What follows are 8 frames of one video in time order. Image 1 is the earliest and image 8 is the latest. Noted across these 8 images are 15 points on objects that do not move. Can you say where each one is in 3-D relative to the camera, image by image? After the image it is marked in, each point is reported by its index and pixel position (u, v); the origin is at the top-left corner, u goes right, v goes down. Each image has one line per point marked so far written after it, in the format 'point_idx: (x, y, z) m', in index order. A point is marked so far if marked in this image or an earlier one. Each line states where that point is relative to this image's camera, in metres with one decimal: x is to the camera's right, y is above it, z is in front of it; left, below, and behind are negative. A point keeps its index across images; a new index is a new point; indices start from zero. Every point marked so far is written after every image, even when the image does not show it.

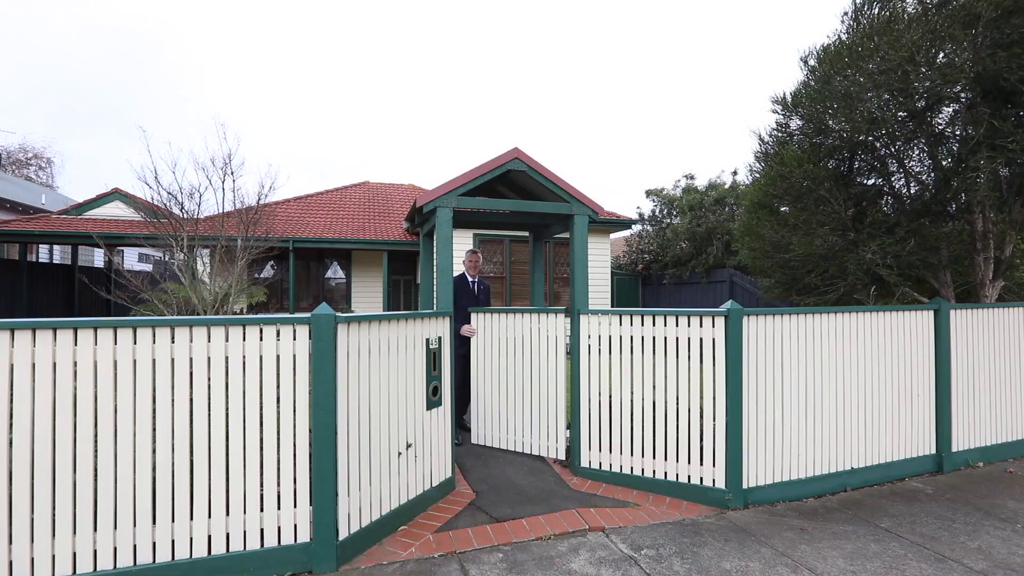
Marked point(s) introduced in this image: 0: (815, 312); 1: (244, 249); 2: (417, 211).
0: (+2.5, -0.2, +4.5) m
1: (-4.2, +0.6, +8.3) m
2: (-0.8, +0.7, +4.7) m
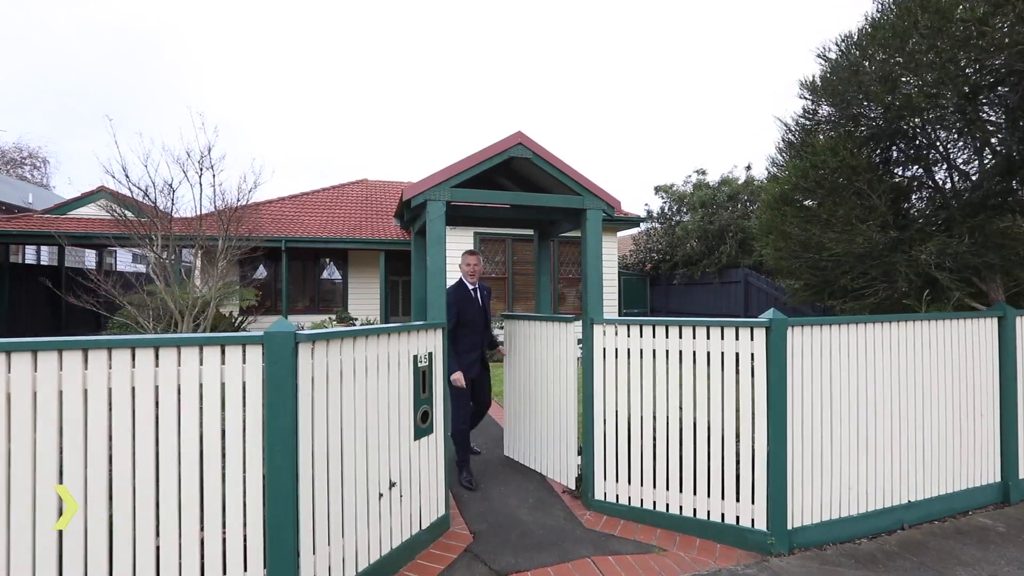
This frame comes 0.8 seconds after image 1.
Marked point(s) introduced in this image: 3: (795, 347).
0: (+2.5, -0.2, +3.8) m
1: (-4.2, +0.5, +7.7) m
2: (-0.8, +0.6, +4.1) m
3: (+1.9, -0.4, +3.5) m
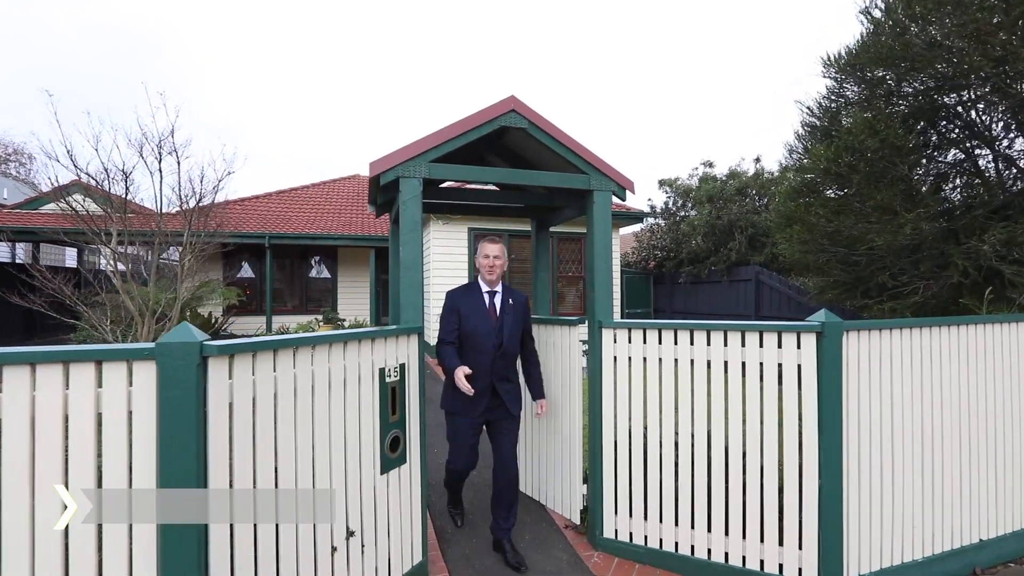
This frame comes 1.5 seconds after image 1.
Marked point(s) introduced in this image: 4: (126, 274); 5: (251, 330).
0: (+2.5, -0.2, +3.2) m
1: (-4.2, +0.5, +7.1) m
2: (-0.9, +0.6, +3.4) m
3: (+1.8, -0.4, +2.9) m
4: (-4.6, +0.2, +6.4) m
5: (-6.0, -1.0, +12.3) m
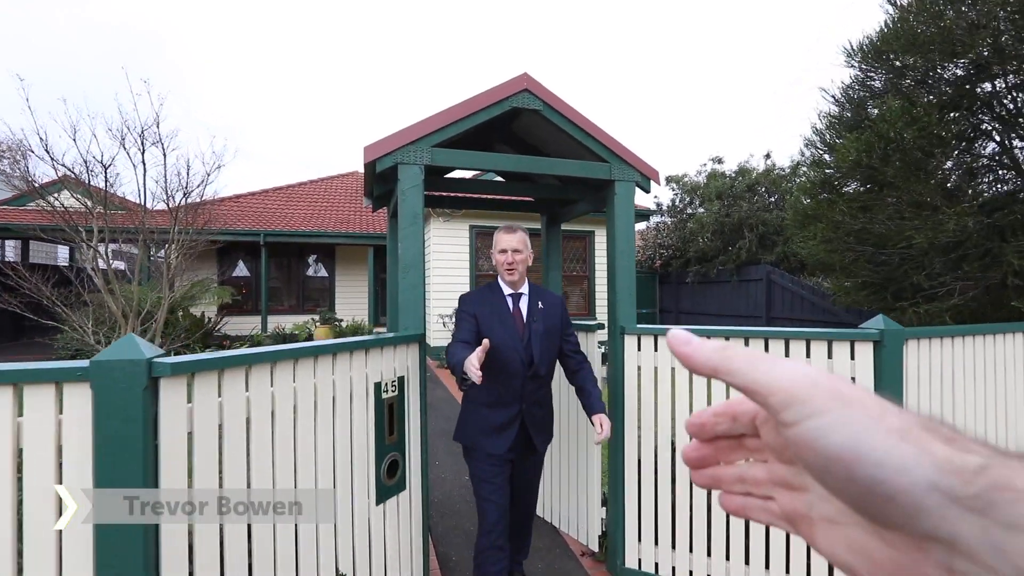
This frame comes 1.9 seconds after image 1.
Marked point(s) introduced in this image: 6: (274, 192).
0: (+2.6, -0.2, +2.8) m
1: (-4.2, +0.5, +6.7) m
2: (-0.8, +0.6, +3.0) m
3: (+1.9, -0.4, +2.5) m
4: (-4.5, +0.2, +6.0) m
5: (-5.9, -0.9, +12.0) m
6: (-6.1, +2.5, +13.8) m
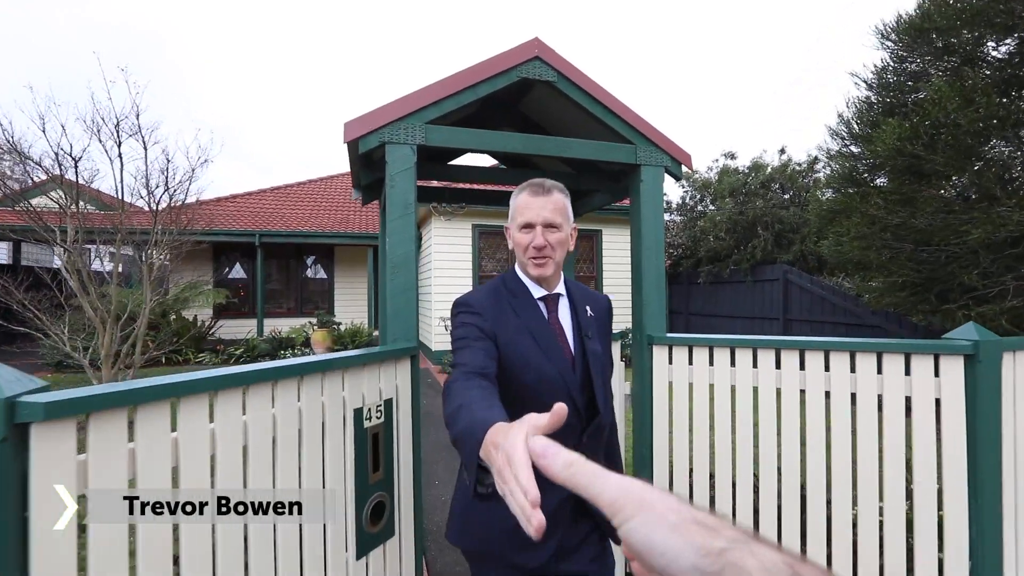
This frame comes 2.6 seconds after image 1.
0: (+2.6, -0.2, +2.4) m
1: (-4.1, +0.5, +6.3) m
2: (-0.8, +0.6, +2.6) m
3: (+1.9, -0.4, +2.1) m
4: (-4.5, +0.1, +5.6) m
5: (-5.8, -1.0, +11.6) m
6: (-6.0, +2.4, +13.4) m
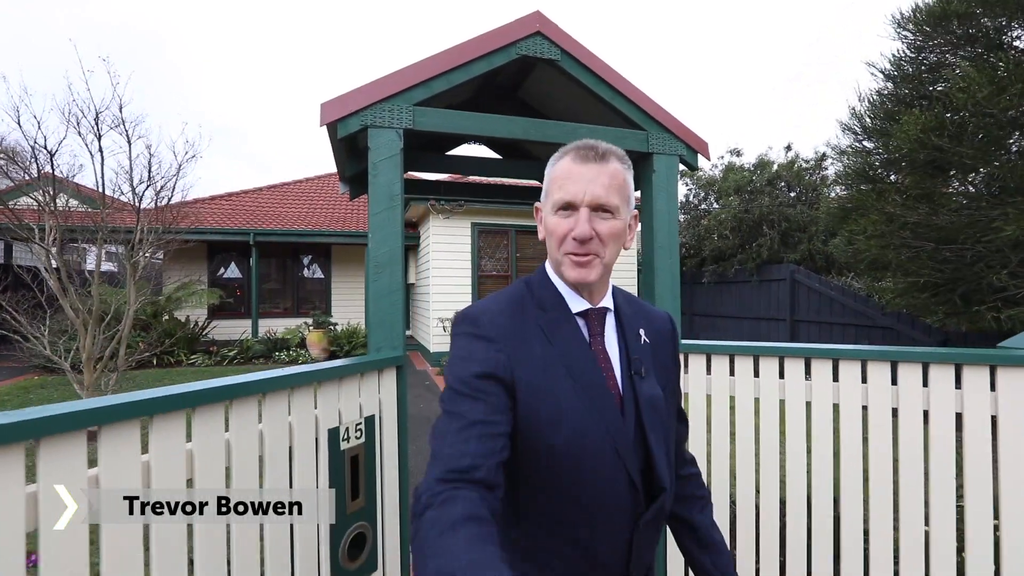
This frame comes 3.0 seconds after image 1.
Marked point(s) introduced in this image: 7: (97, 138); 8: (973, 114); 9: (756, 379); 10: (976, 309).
0: (+2.6, -0.2, +2.1) m
1: (-4.1, +0.5, +6.0) m
2: (-0.8, +0.6, +2.4) m
3: (+1.9, -0.4, +1.8) m
4: (-4.5, +0.1, +5.4) m
5: (-5.8, -1.0, +11.3) m
6: (-6.0, +2.4, +13.1) m
7: (-3.9, +1.4, +5.1) m
8: (+3.5, +1.3, +4.2) m
9: (+1.0, -0.4, +2.3) m
10: (+3.7, -0.2, +4.3) m
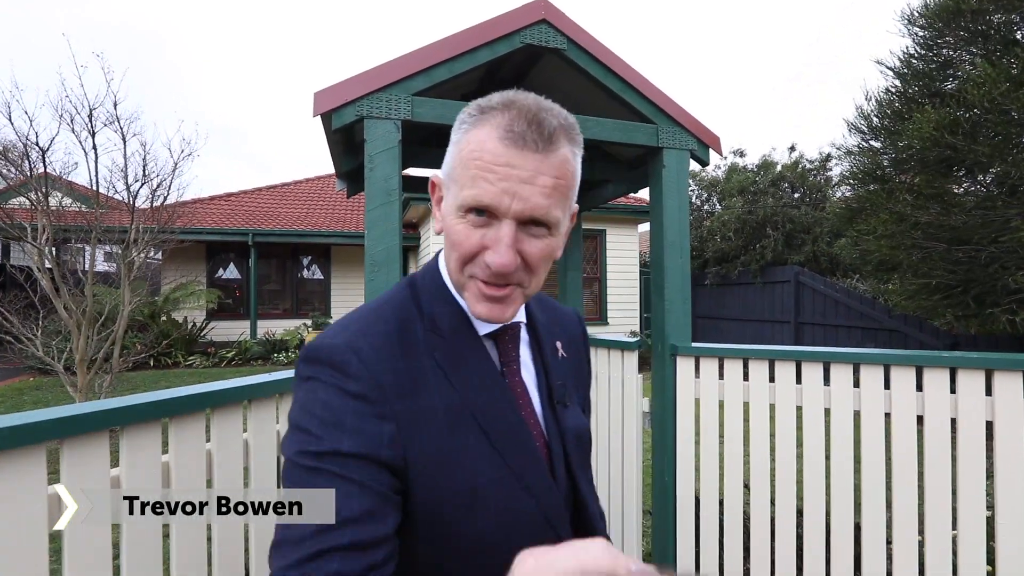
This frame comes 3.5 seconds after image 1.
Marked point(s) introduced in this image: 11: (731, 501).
0: (+2.6, -0.3, +2.0) m
1: (-4.1, +0.5, +5.9) m
2: (-0.7, +0.6, +2.3) m
3: (+1.9, -0.4, +1.7) m
4: (-4.5, +0.1, +5.3) m
5: (-5.8, -1.0, +11.2) m
6: (-6.0, +2.4, +13.1) m
7: (-3.9, +1.4, +5.0) m
8: (+3.6, +1.3, +4.1) m
9: (+1.0, -0.4, +2.2) m
10: (+3.7, -0.2, +4.2) m
11: (+0.9, -0.9, +2.1) m
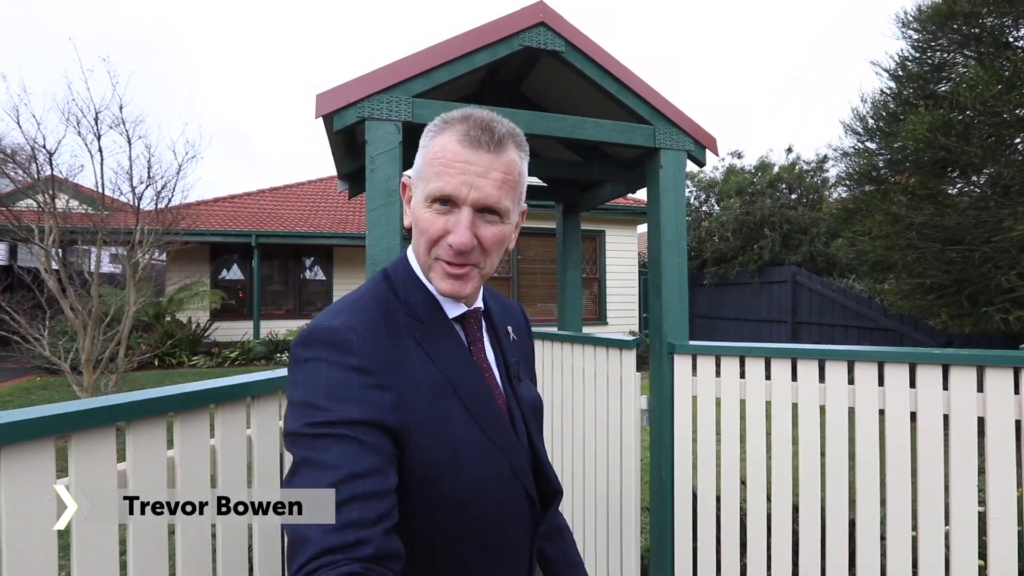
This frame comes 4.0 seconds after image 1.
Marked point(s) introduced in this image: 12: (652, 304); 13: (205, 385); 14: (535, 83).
0: (+2.6, -0.2, +2.1) m
1: (-4.1, +0.5, +6.0) m
2: (-0.8, +0.6, +2.3) m
3: (+1.9, -0.4, +1.8) m
4: (-4.5, +0.1, +5.3) m
5: (-5.8, -1.0, +11.3) m
6: (-5.9, +2.4, +13.1) m
7: (-3.9, +1.4, +5.1) m
8: (+3.5, +1.3, +4.1) m
9: (+1.0, -0.4, +2.2) m
10: (+3.7, -0.2, +4.2) m
11: (+0.9, -0.9, +2.2) m
12: (+0.7, -0.1, +2.6) m
13: (-0.7, -0.2, +1.3) m
14: (+0.1, +1.0, +2.7) m
